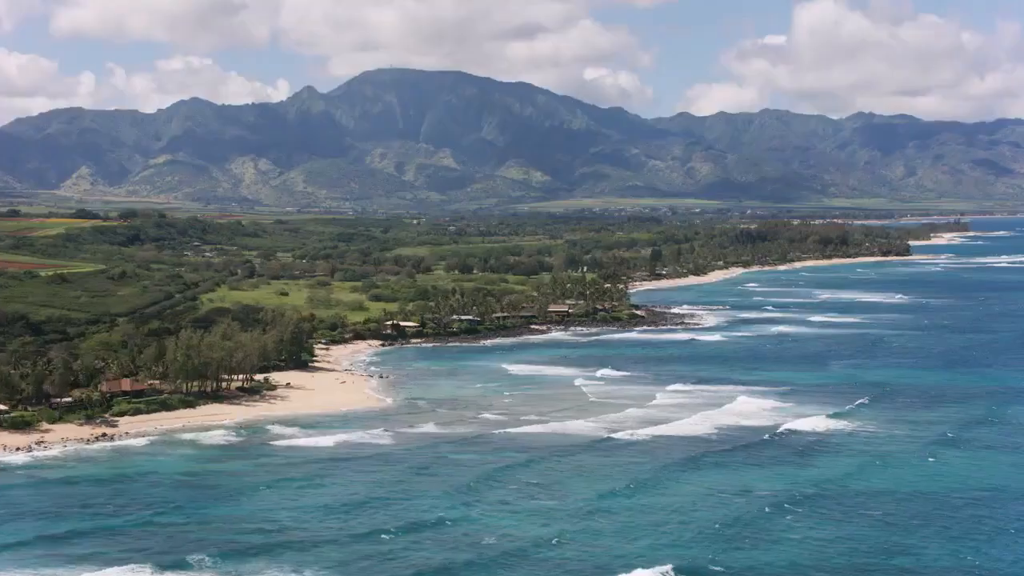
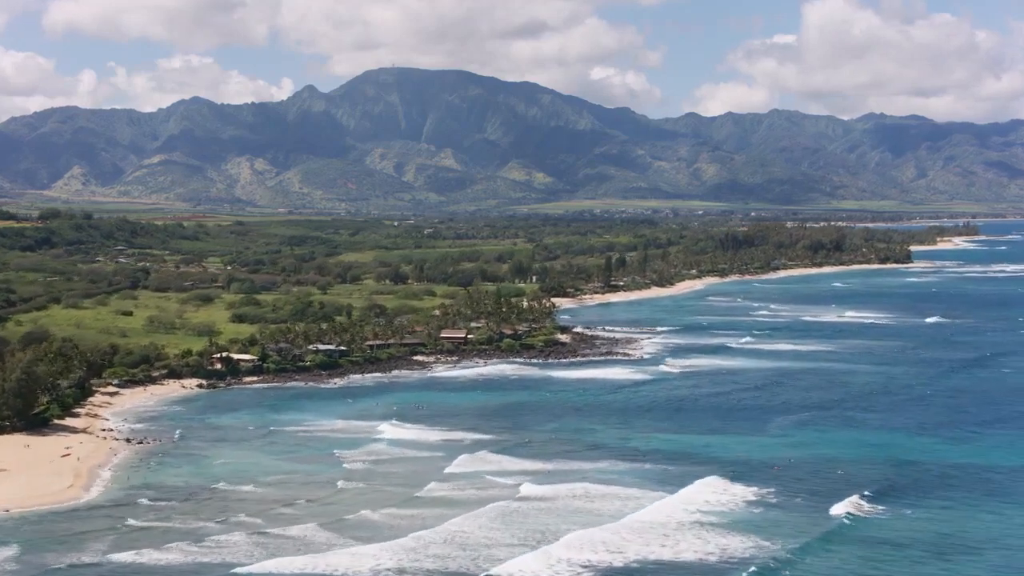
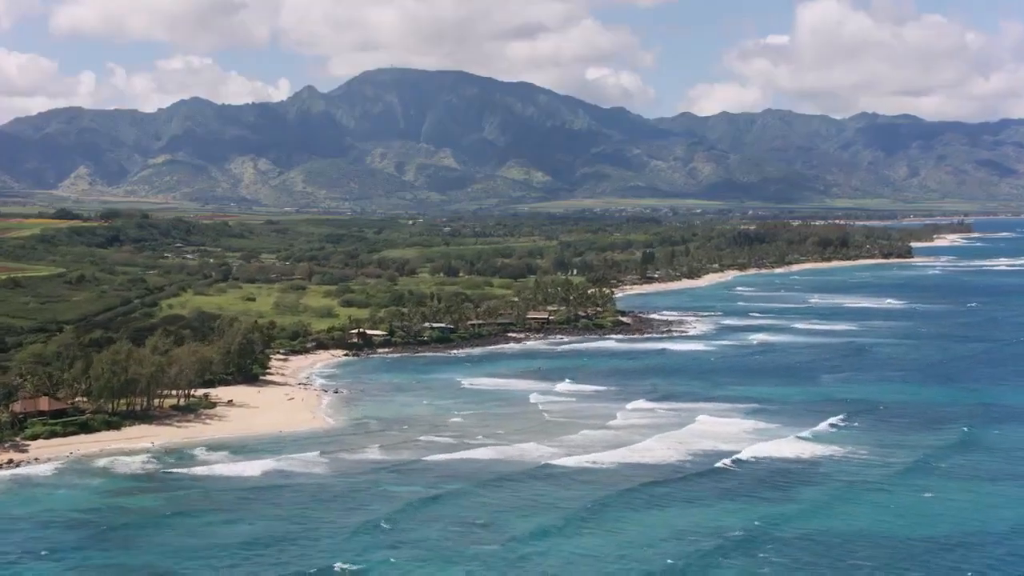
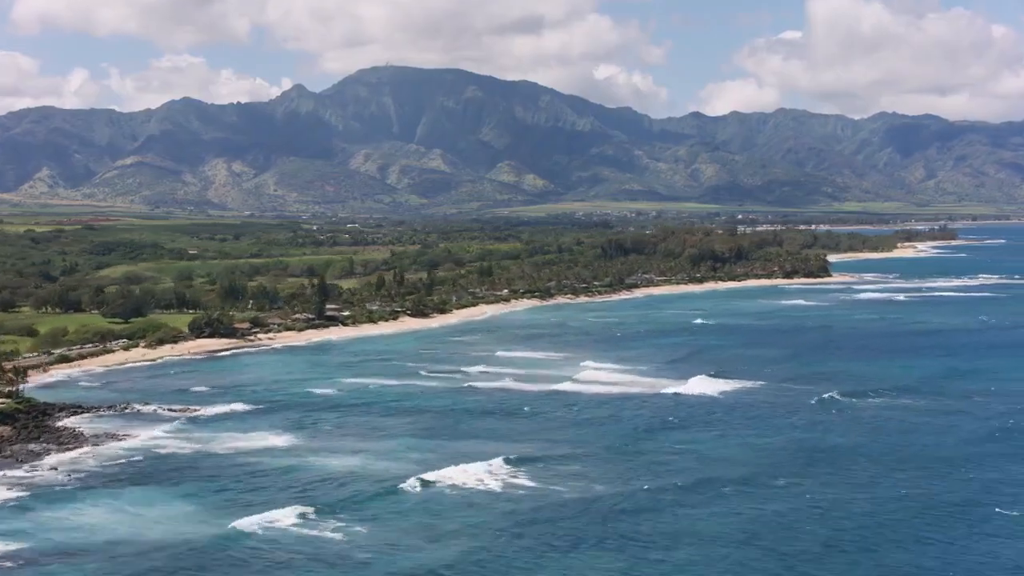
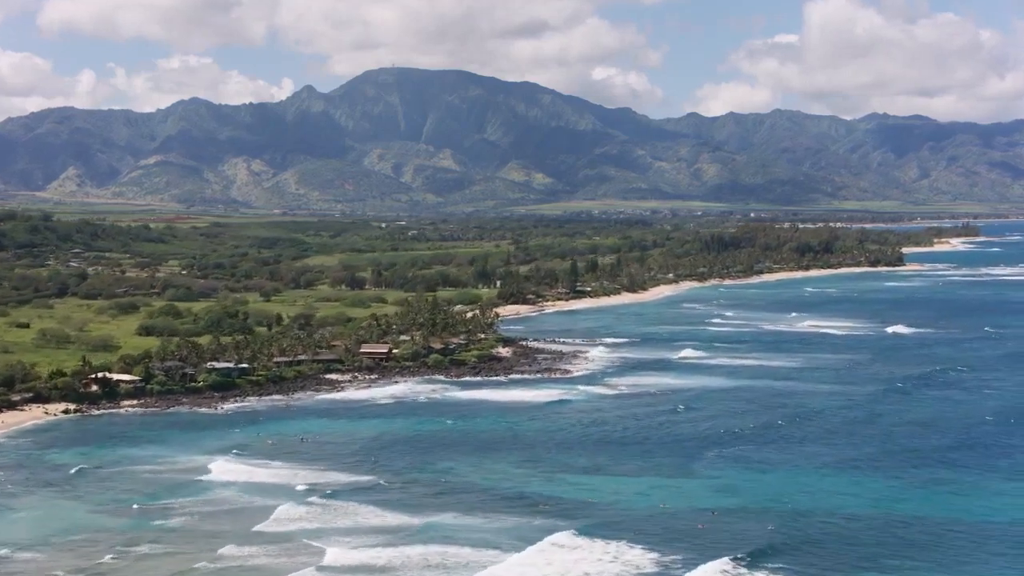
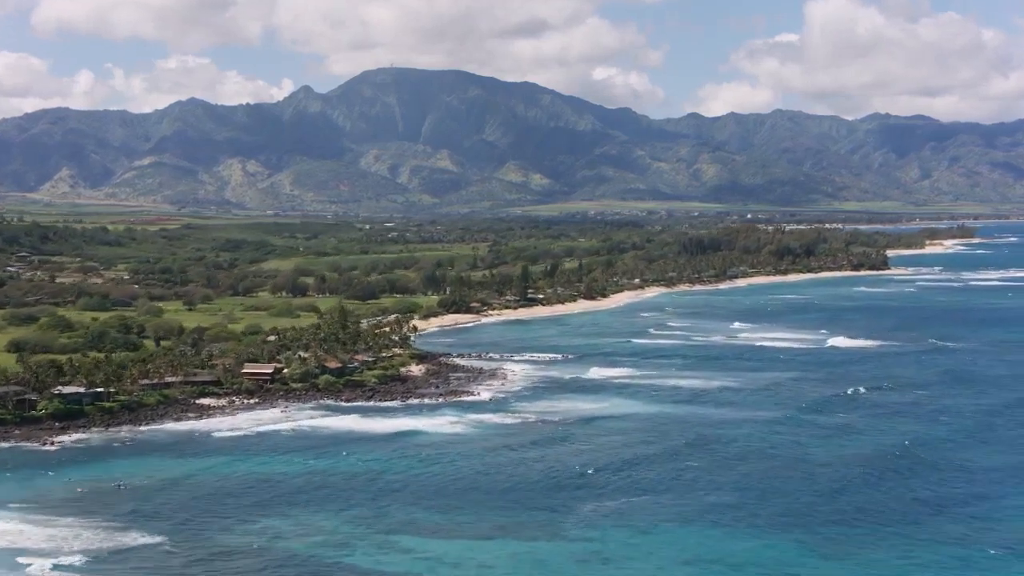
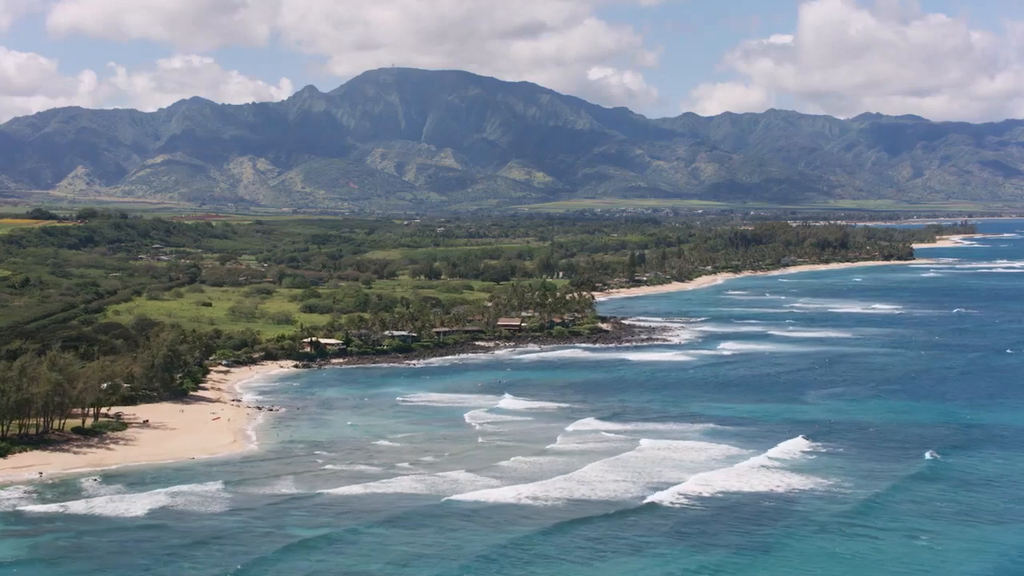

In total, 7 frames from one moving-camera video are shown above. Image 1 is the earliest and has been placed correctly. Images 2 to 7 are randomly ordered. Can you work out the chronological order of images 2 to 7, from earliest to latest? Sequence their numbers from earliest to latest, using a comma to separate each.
3, 7, 2, 5, 6, 4
